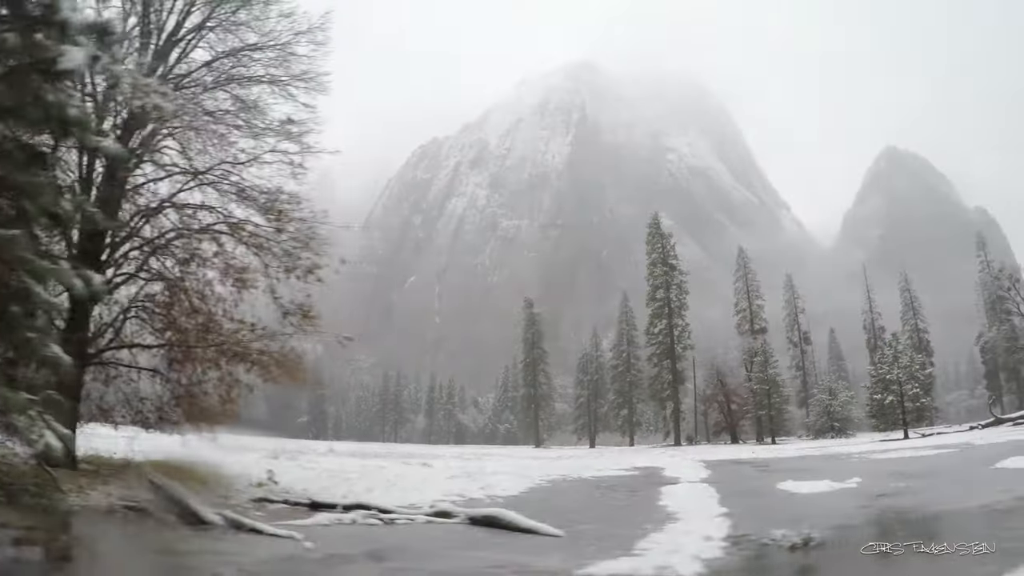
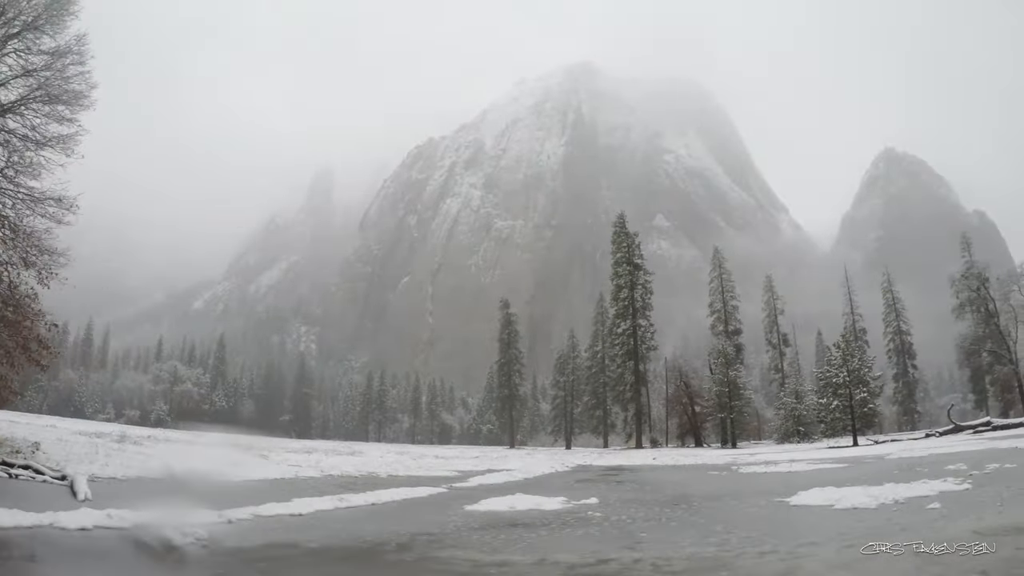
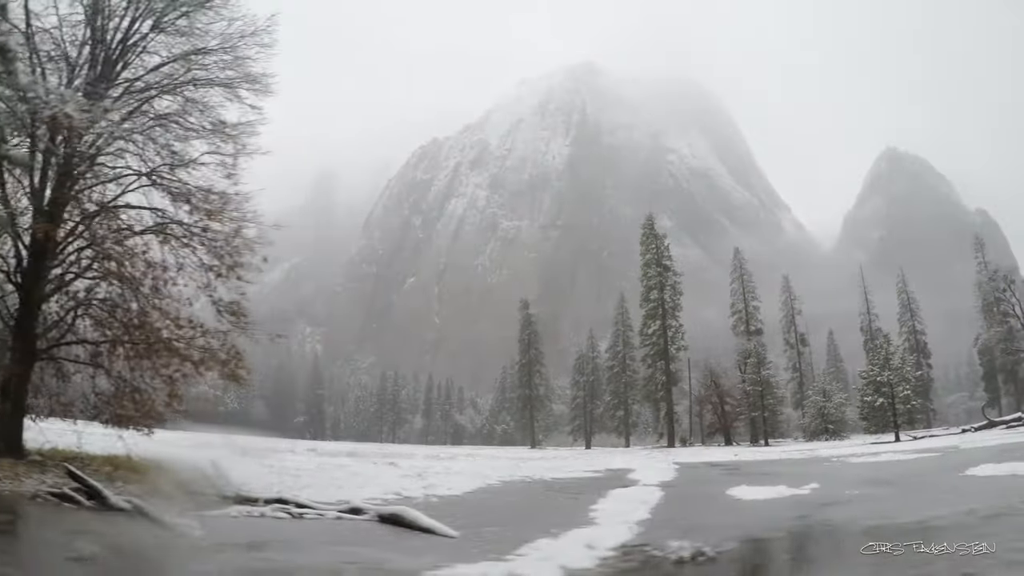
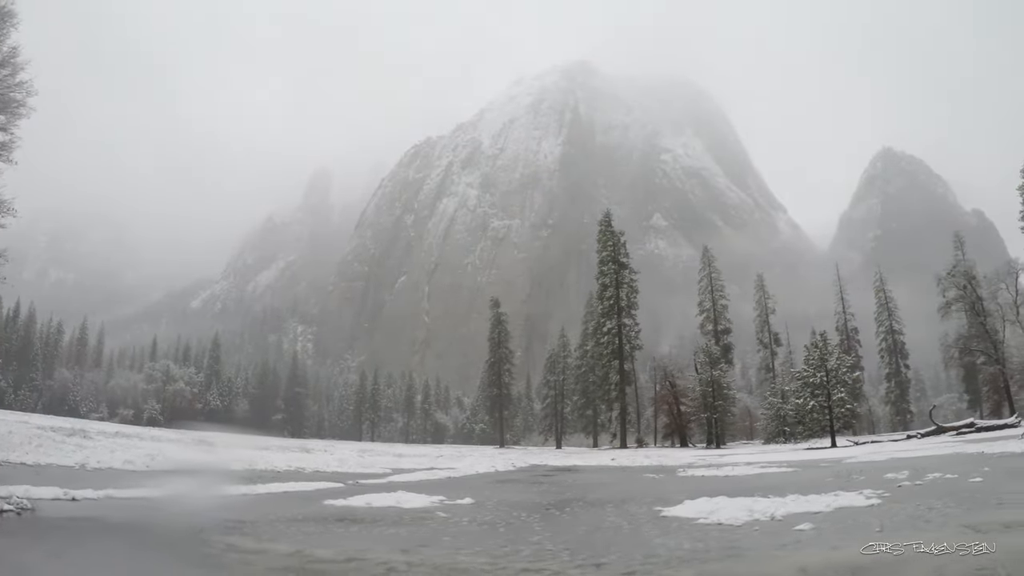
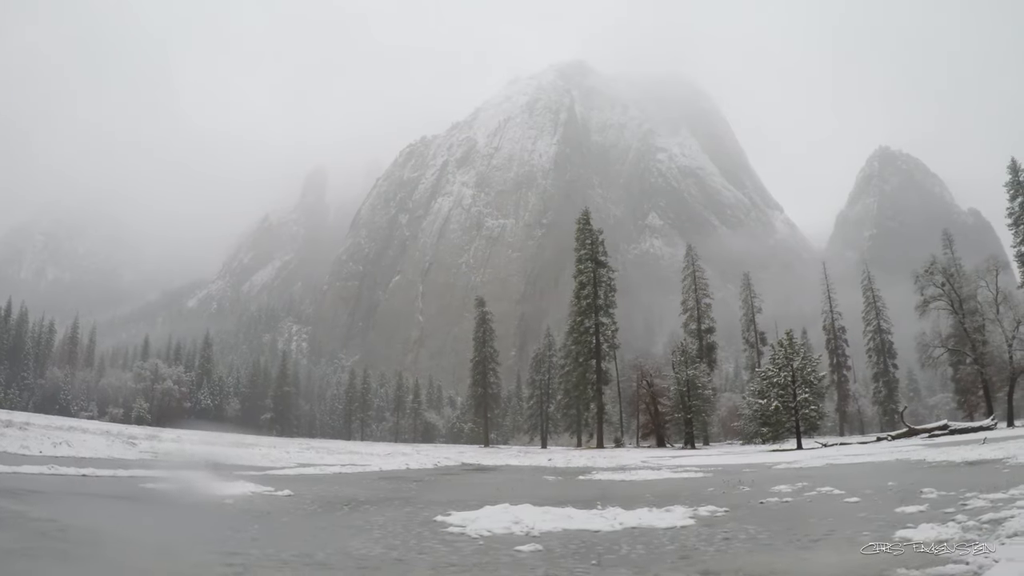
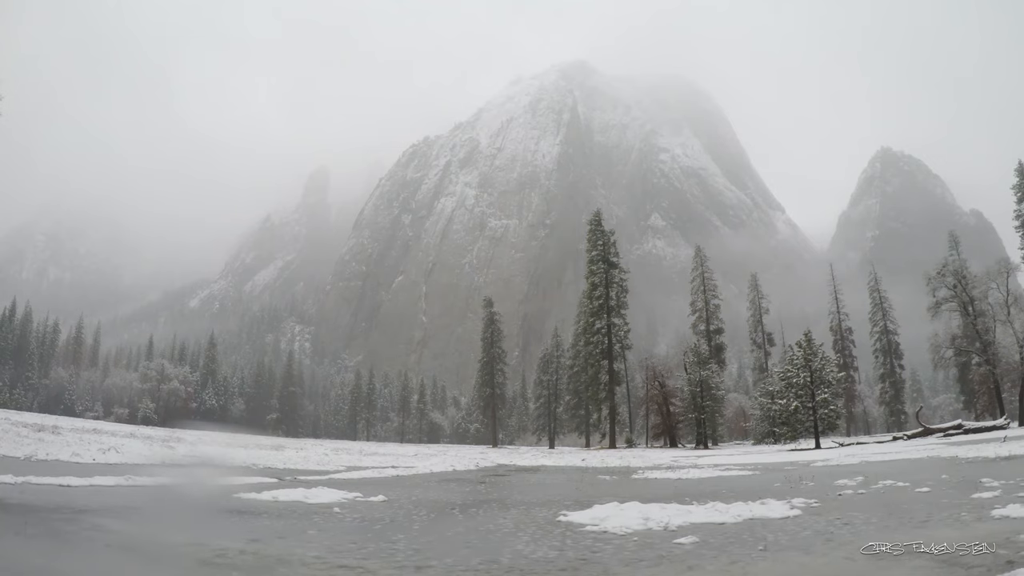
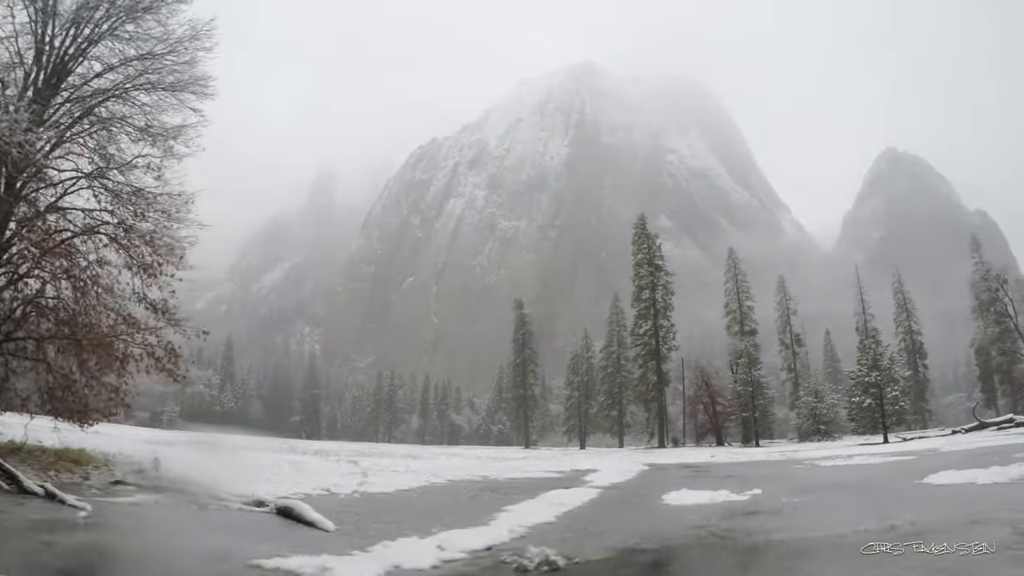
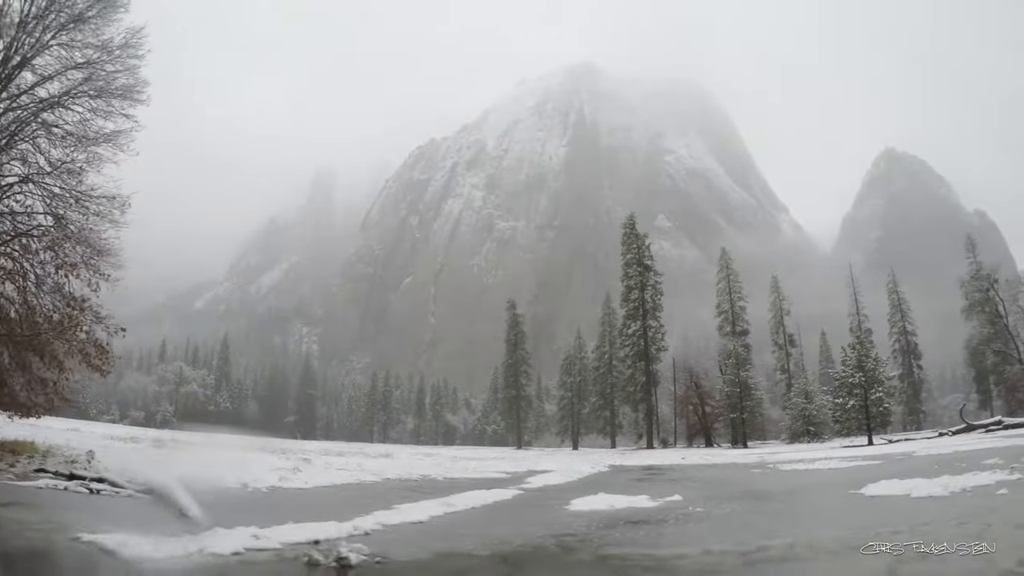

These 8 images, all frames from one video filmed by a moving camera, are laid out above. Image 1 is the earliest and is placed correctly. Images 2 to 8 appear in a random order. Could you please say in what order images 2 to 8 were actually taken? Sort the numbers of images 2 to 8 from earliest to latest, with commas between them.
3, 7, 8, 2, 4, 6, 5
